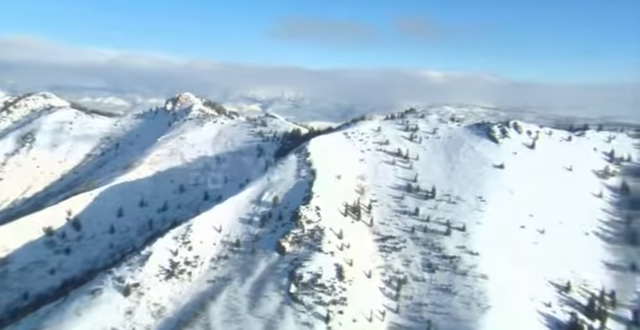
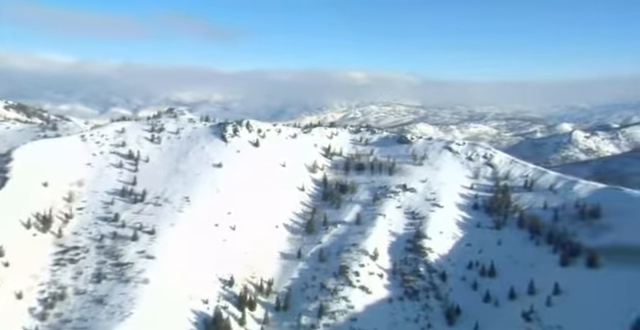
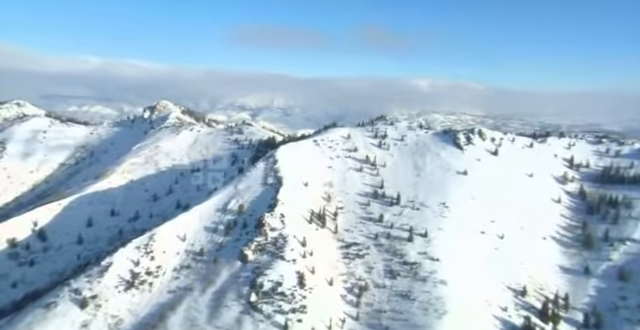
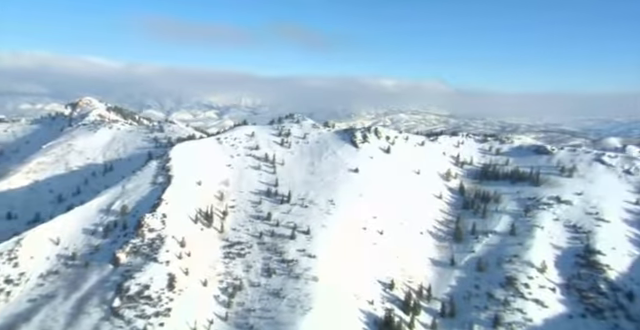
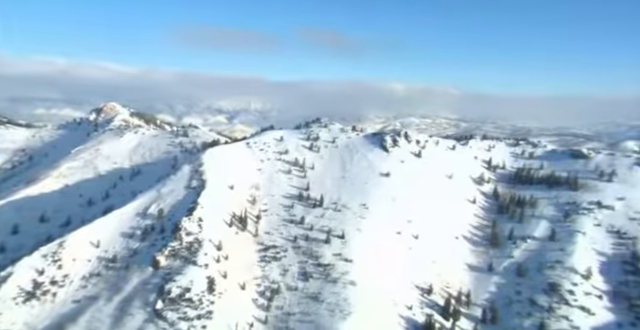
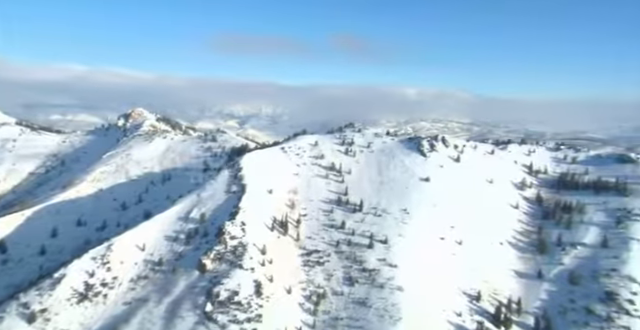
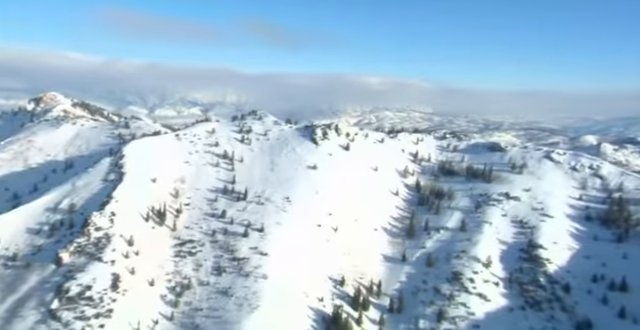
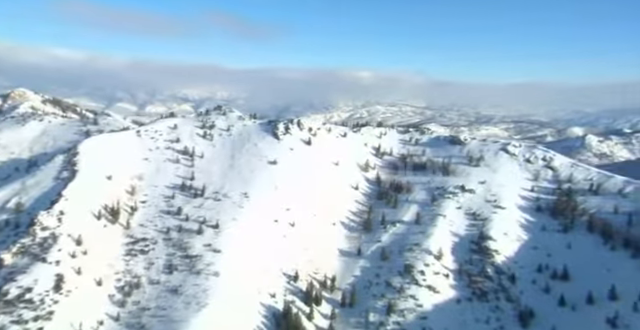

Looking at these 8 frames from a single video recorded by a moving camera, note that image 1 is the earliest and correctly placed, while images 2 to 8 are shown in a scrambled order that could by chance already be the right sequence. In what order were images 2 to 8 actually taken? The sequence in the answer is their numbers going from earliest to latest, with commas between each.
3, 6, 5, 4, 7, 8, 2
